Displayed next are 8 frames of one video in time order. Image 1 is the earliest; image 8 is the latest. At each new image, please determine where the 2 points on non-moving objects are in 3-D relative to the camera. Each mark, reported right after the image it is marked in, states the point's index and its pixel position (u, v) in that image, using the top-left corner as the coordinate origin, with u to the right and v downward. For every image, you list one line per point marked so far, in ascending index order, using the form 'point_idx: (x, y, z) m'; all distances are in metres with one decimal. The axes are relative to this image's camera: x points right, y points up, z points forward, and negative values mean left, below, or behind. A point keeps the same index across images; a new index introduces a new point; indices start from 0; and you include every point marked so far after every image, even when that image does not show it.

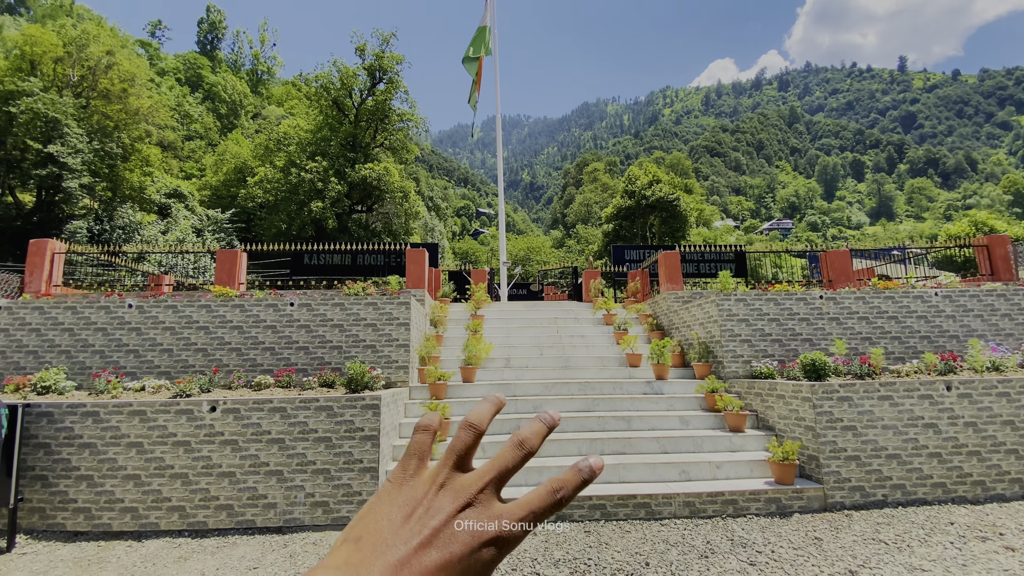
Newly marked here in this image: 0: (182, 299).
0: (-5.6, -0.2, +8.2) m
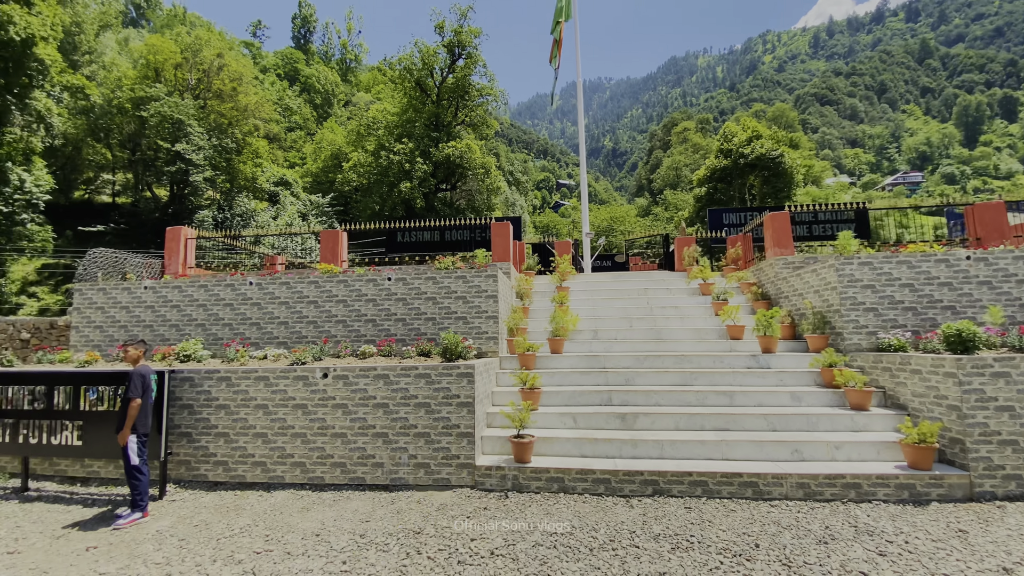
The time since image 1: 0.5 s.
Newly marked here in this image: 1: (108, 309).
0: (-4.1, +0.2, +8.9) m
1: (-8.0, -0.4, +9.5) m
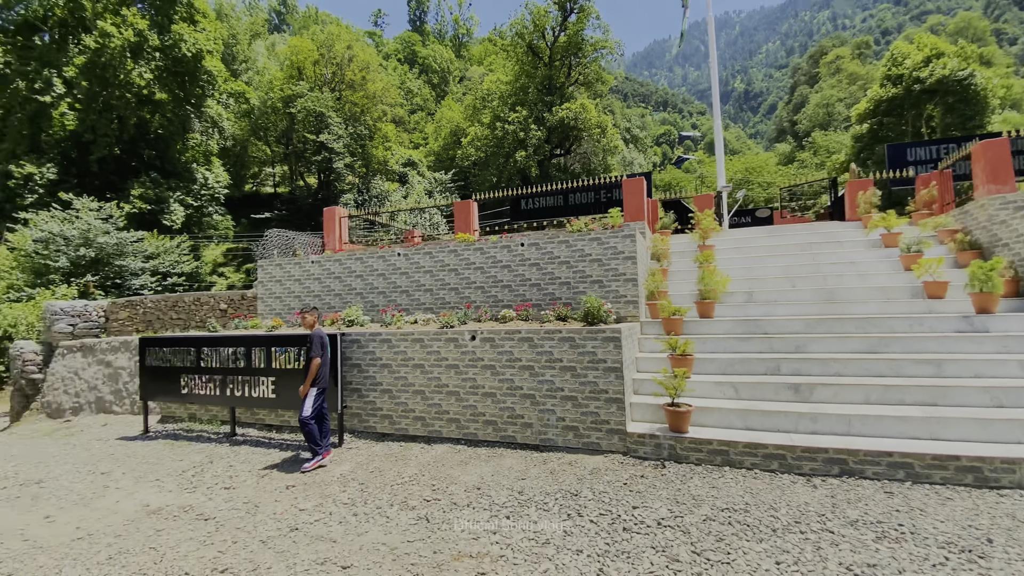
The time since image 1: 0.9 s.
0: (-1.5, +0.8, +9.3) m
1: (-5.2, +0.2, +10.8) m
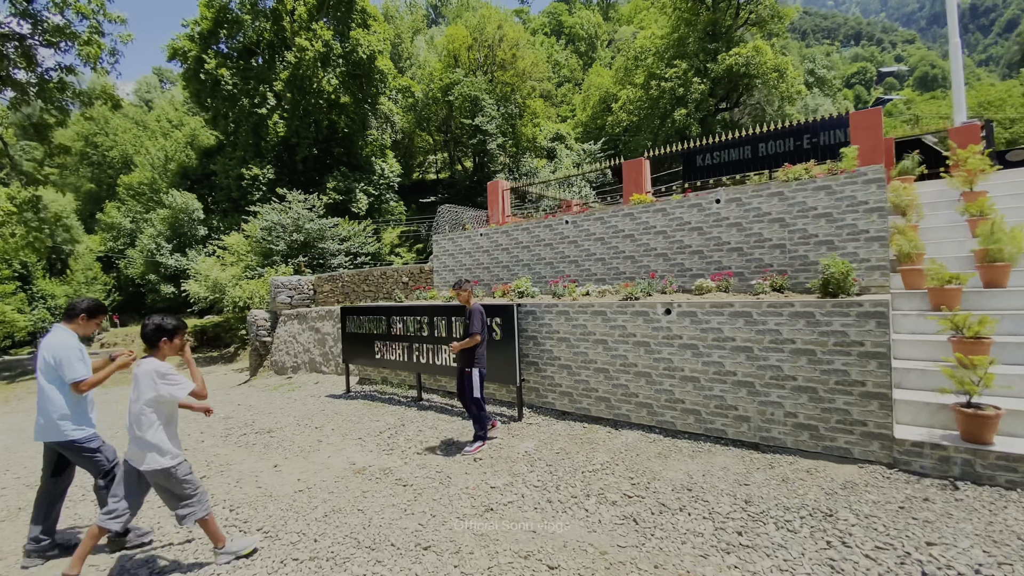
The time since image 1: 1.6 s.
0: (+1.8, +1.4, +8.5) m
1: (-1.3, +0.8, +11.0) m
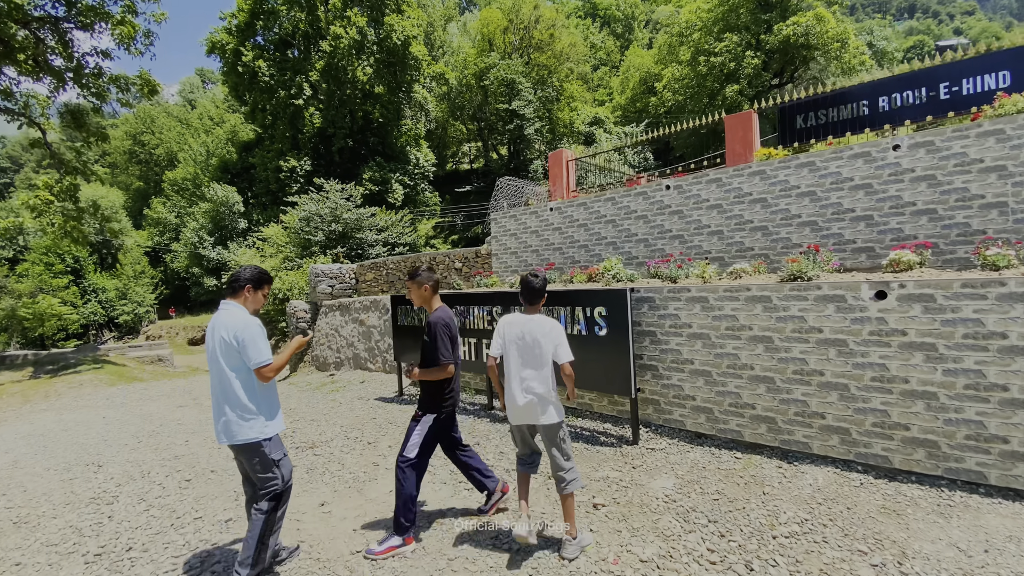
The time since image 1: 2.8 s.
0: (+3.0, +1.6, +6.7) m
1: (+0.2, +1.1, +9.5) m
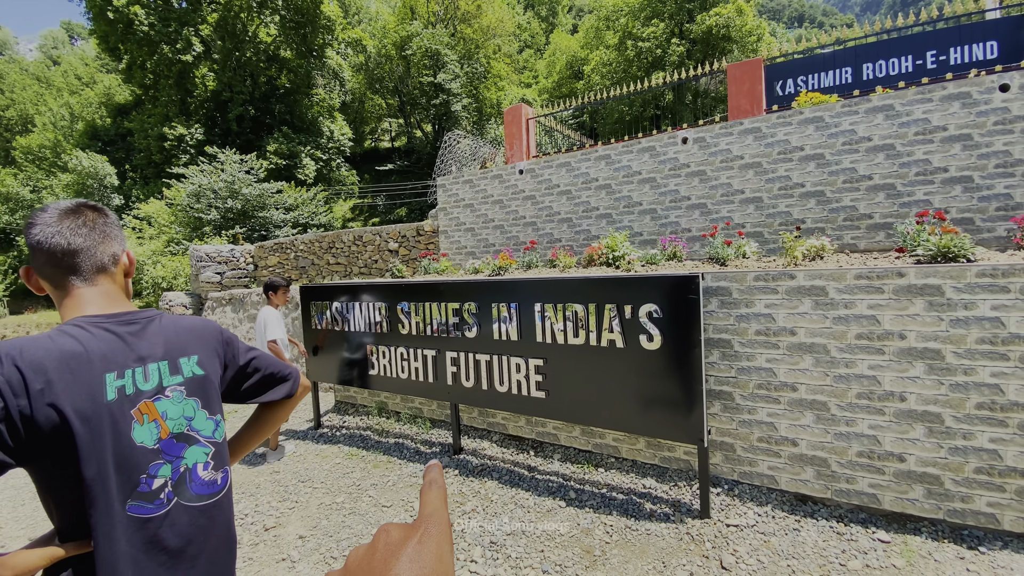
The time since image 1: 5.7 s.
0: (+2.7, +1.8, +5.2) m
1: (-0.6, +1.3, +7.5) m
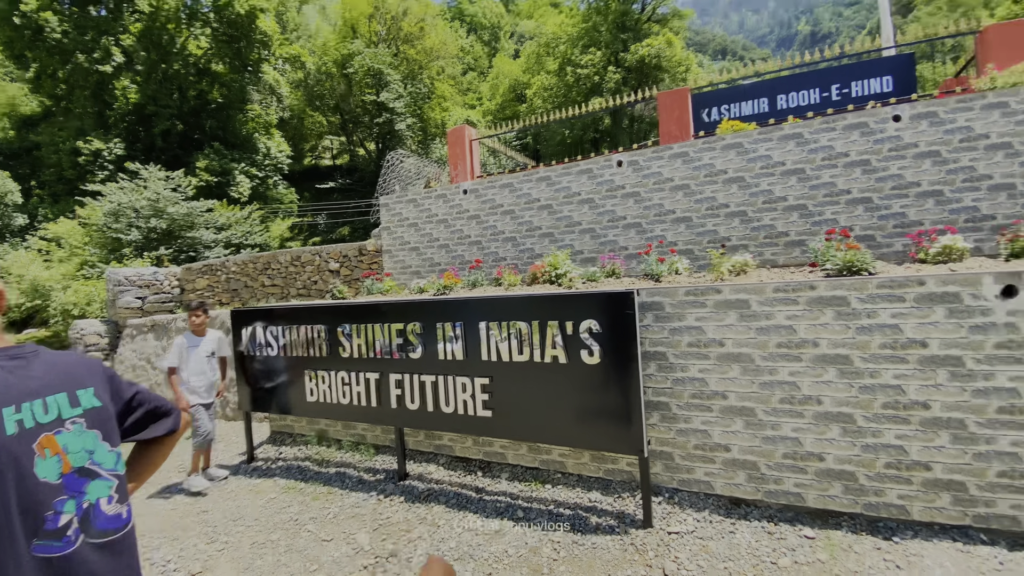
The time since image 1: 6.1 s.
0: (+2.0, +1.6, +5.6) m
1: (-1.5, +1.0, +7.5) m
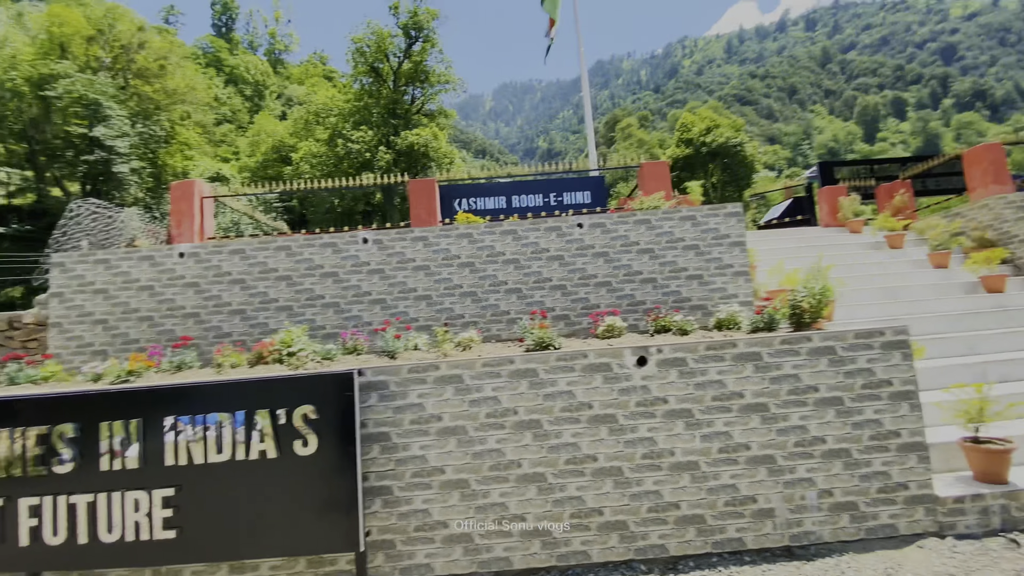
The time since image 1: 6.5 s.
0: (-0.6, +0.8, +6.0) m
1: (-4.5, 0.0, +6.0) m
